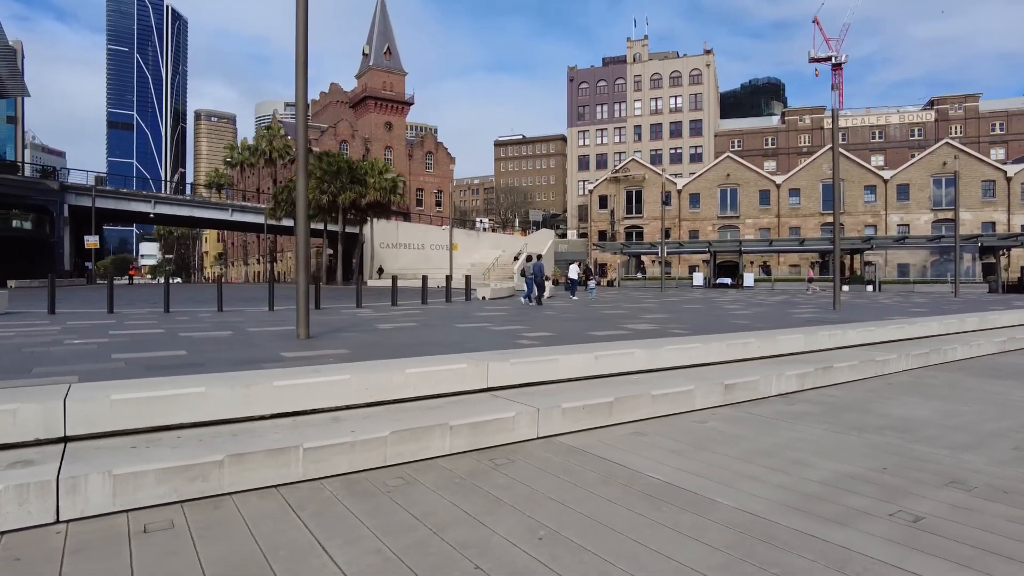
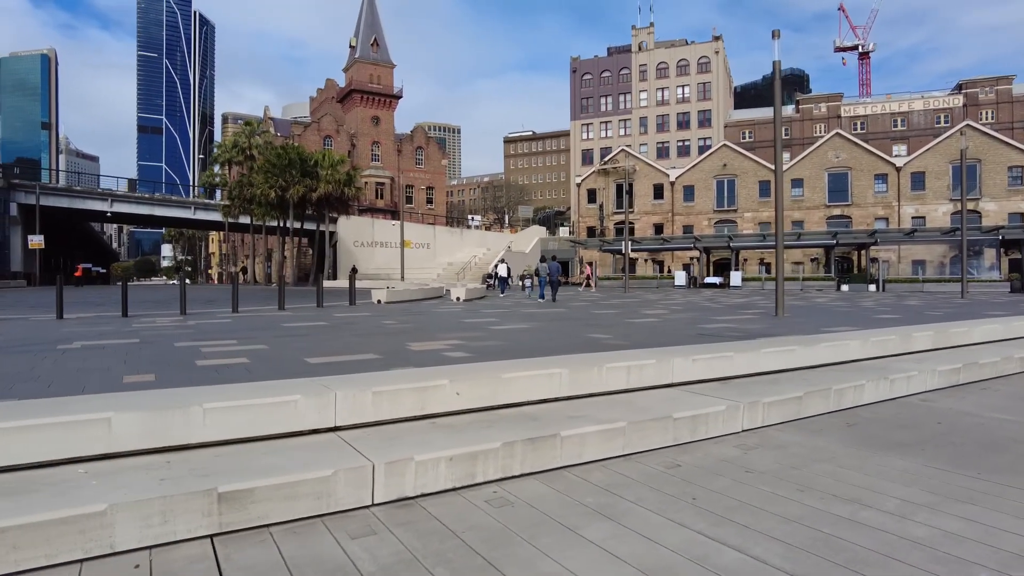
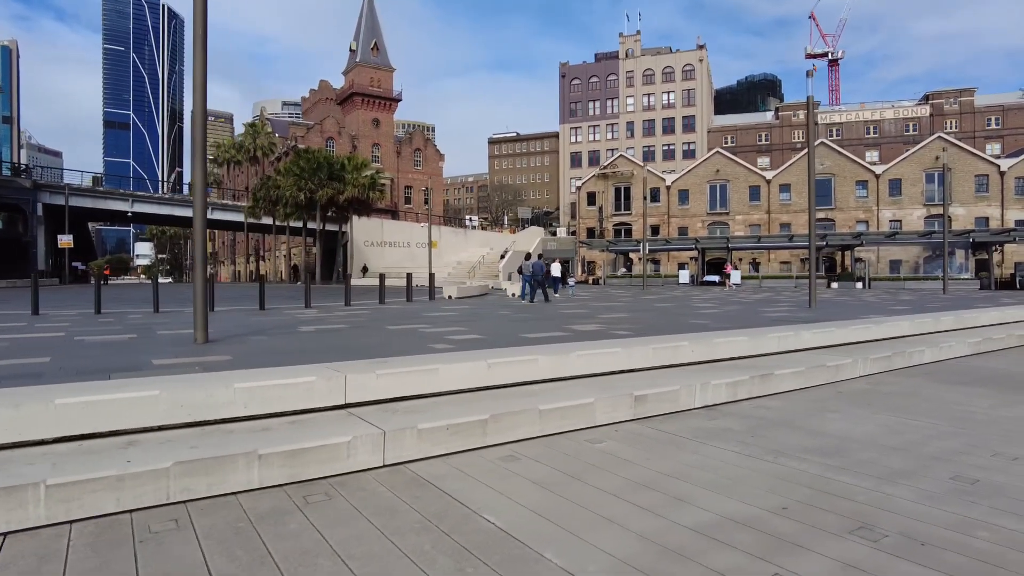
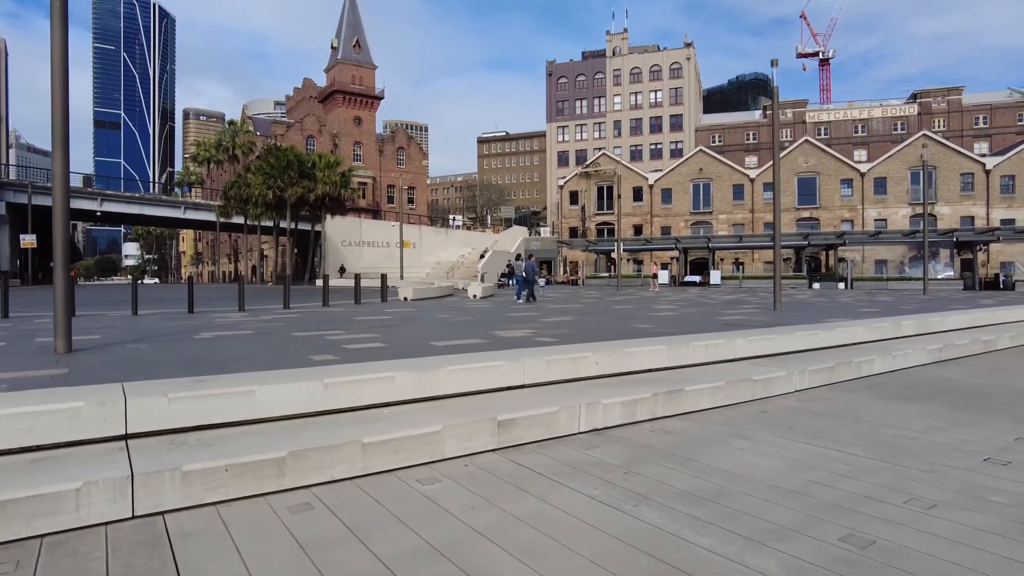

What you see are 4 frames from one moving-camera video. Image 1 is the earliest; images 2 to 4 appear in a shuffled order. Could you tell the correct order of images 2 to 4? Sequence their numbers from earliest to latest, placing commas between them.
3, 4, 2
